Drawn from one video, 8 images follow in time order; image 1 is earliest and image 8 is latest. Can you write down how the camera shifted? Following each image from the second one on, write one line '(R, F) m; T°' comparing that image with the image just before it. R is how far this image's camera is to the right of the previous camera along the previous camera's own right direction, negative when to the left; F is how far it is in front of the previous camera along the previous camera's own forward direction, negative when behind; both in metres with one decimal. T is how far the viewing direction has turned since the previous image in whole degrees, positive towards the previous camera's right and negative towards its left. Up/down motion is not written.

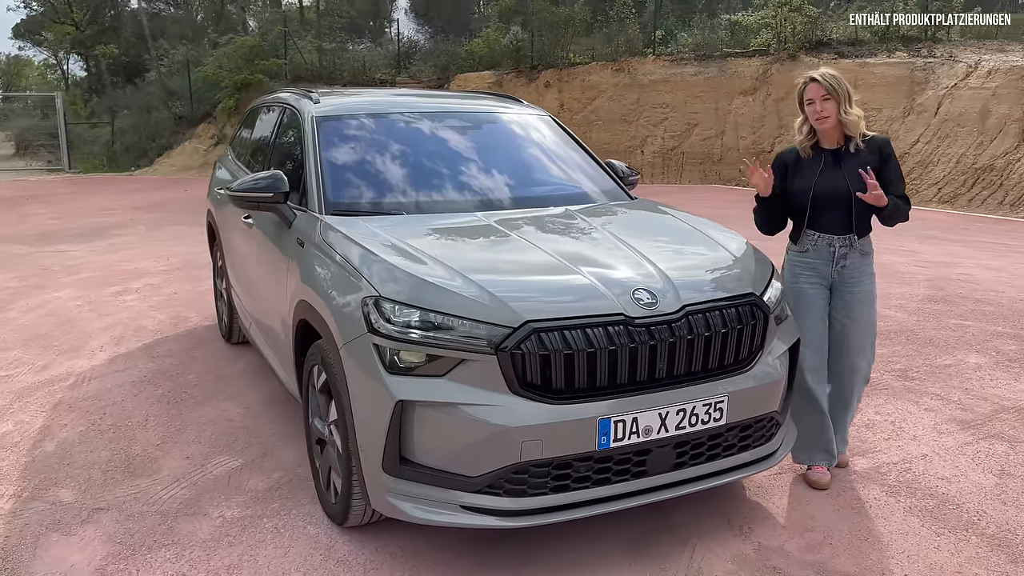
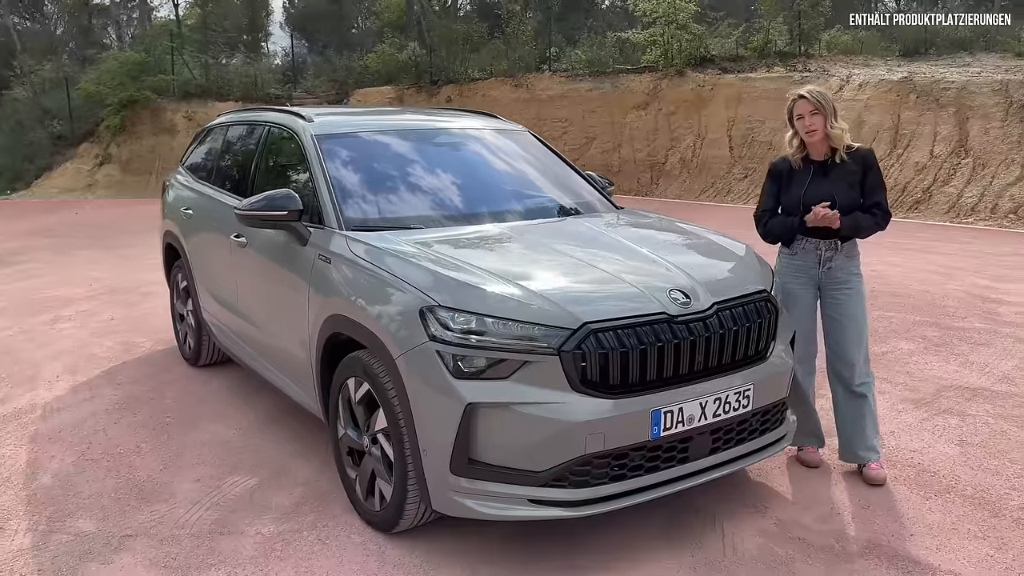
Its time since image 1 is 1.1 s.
(-0.6, -0.1) m; +8°
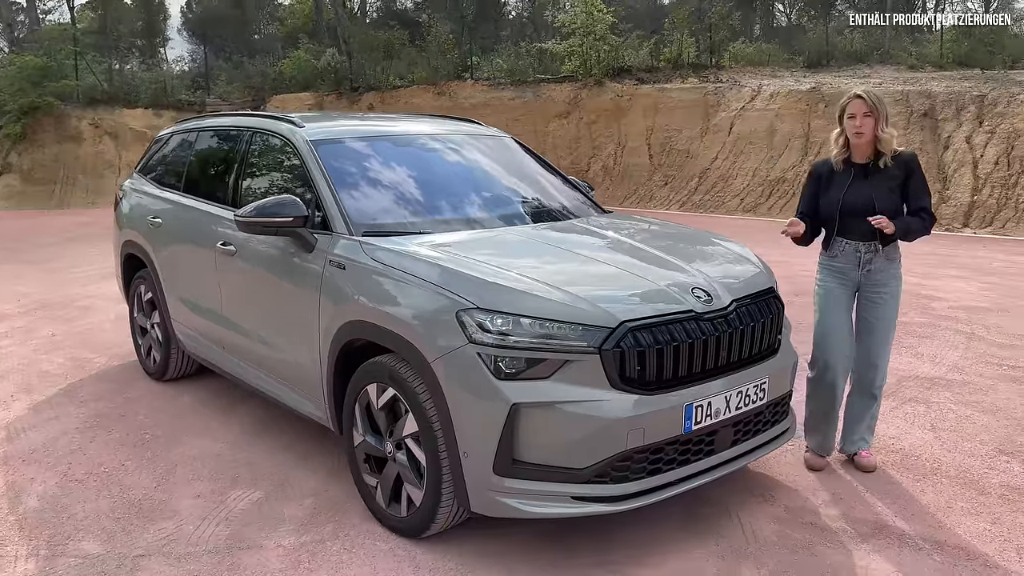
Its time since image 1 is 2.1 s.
(-0.4, 0.0) m; +6°
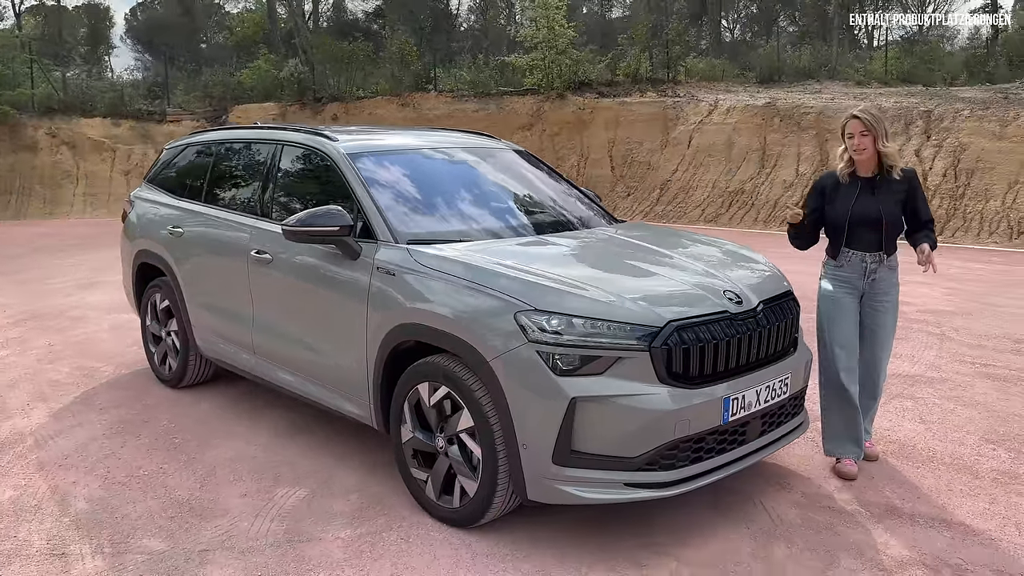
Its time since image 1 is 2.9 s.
(-0.4, -0.2) m; +4°
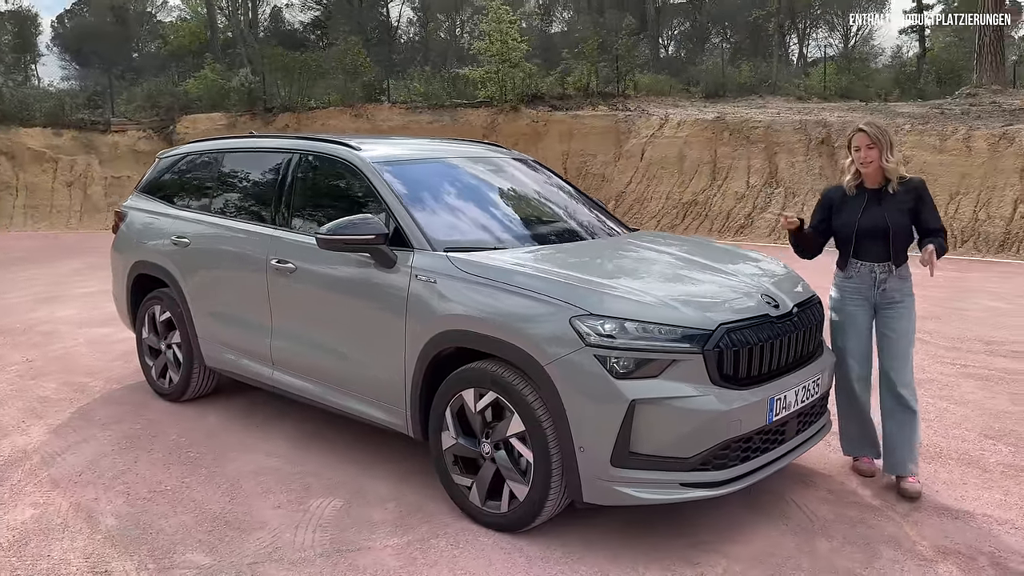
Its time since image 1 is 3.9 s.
(-0.4, 0.0) m; +4°
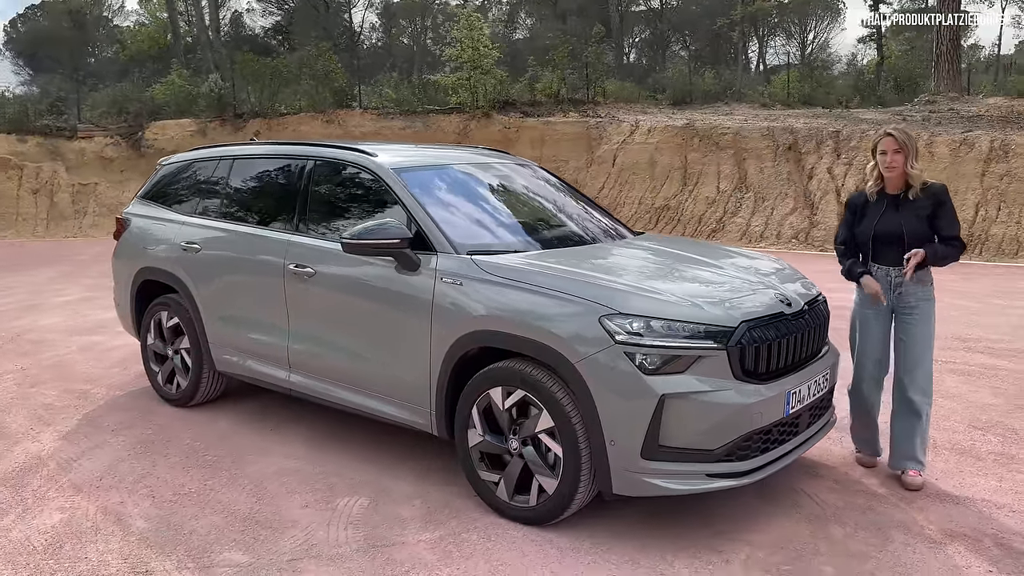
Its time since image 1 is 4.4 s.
(-0.3, -0.1) m; +3°
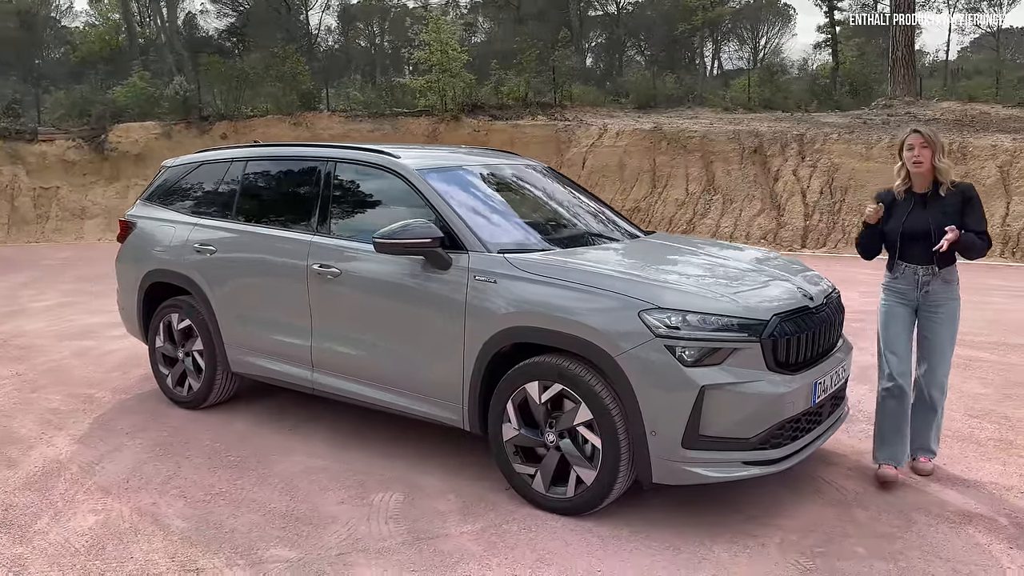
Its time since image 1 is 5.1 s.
(-0.3, -0.1) m; +3°
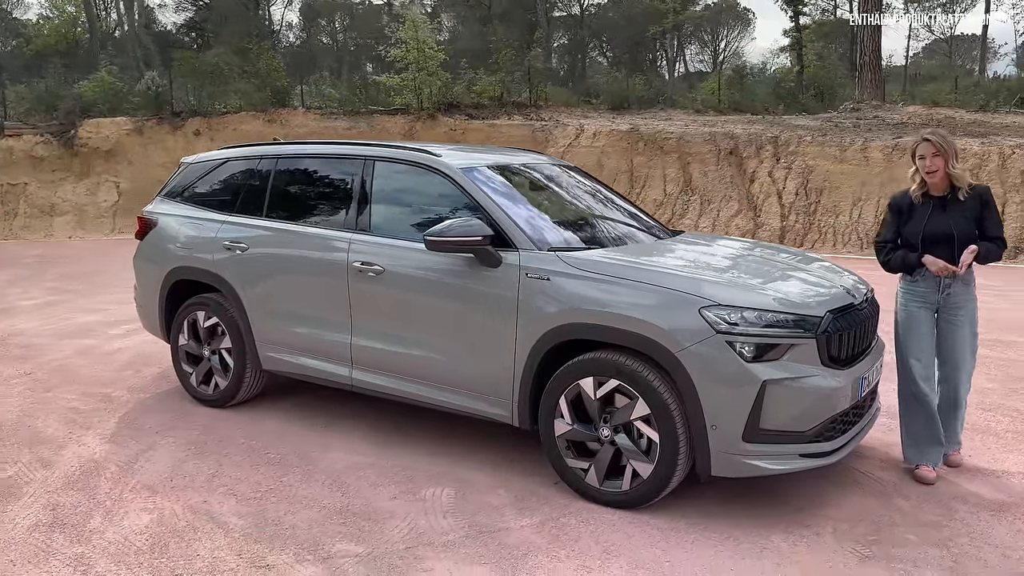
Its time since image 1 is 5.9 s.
(-0.4, 0.0) m; +3°
